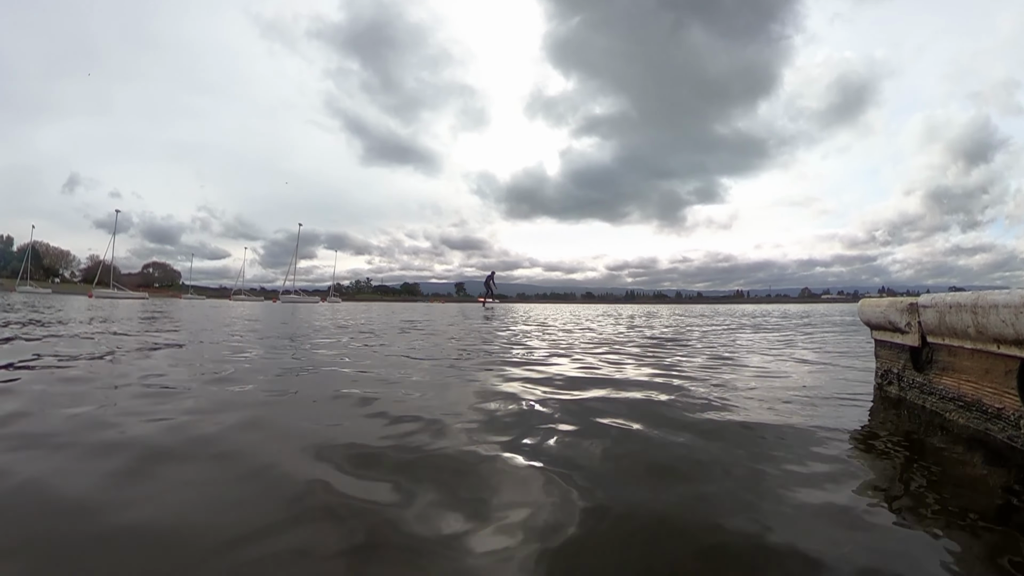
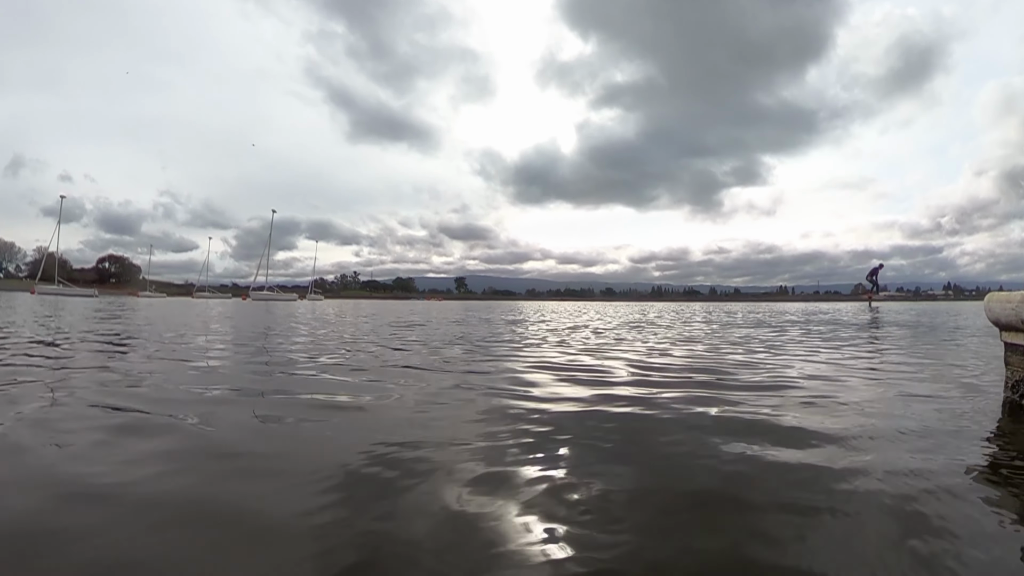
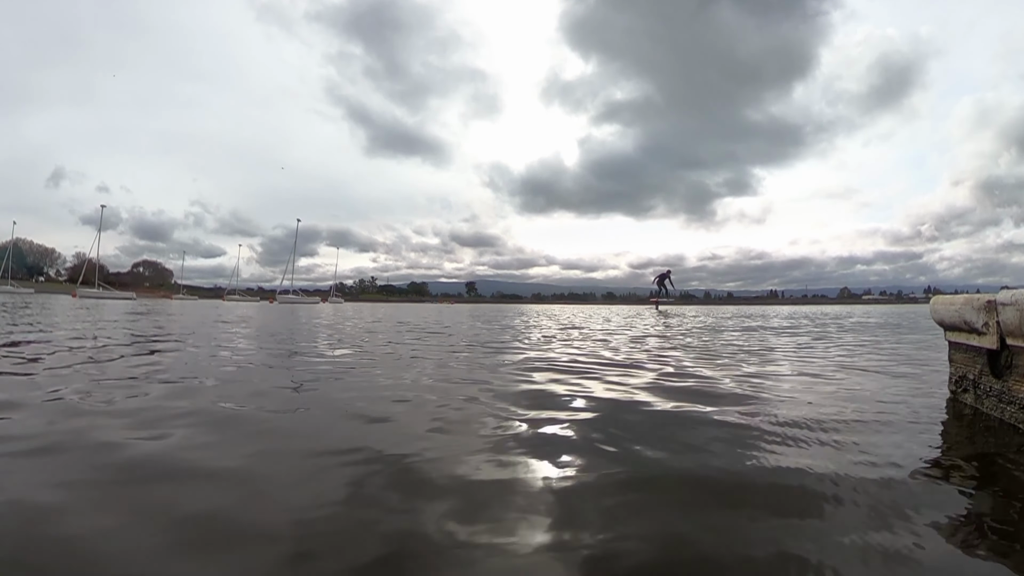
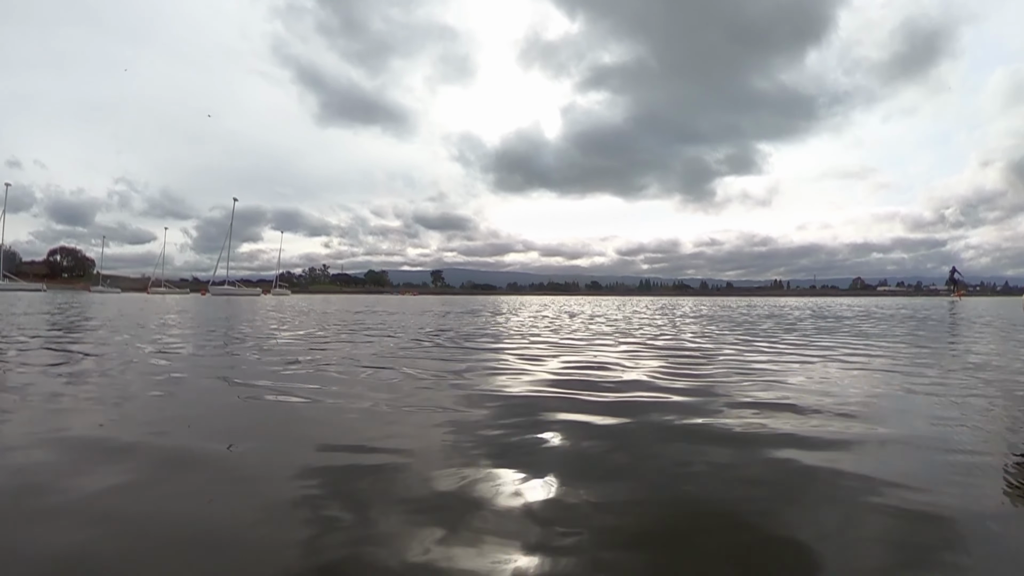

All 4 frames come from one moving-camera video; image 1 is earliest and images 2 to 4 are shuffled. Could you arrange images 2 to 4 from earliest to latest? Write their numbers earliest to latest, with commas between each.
3, 2, 4
